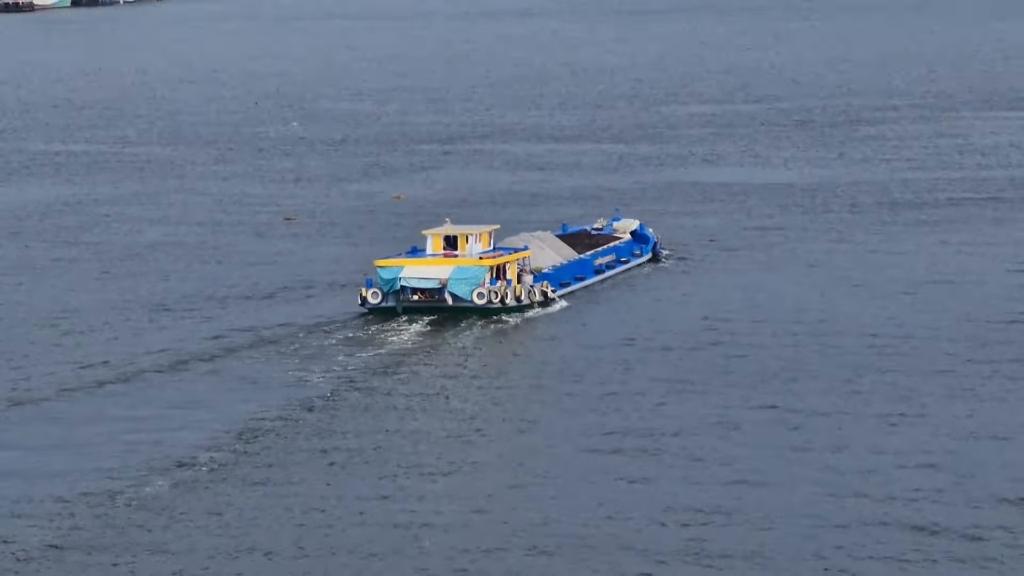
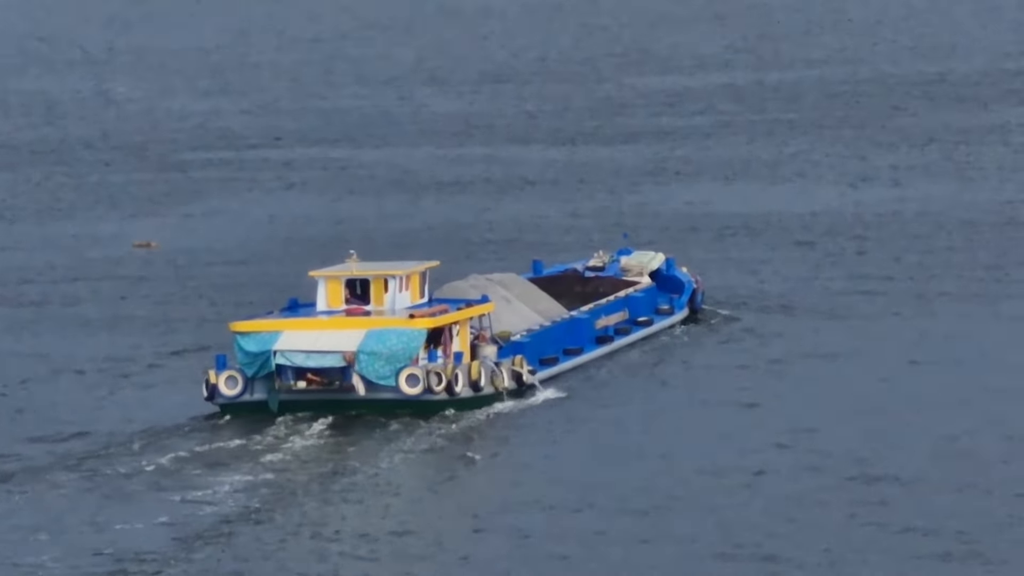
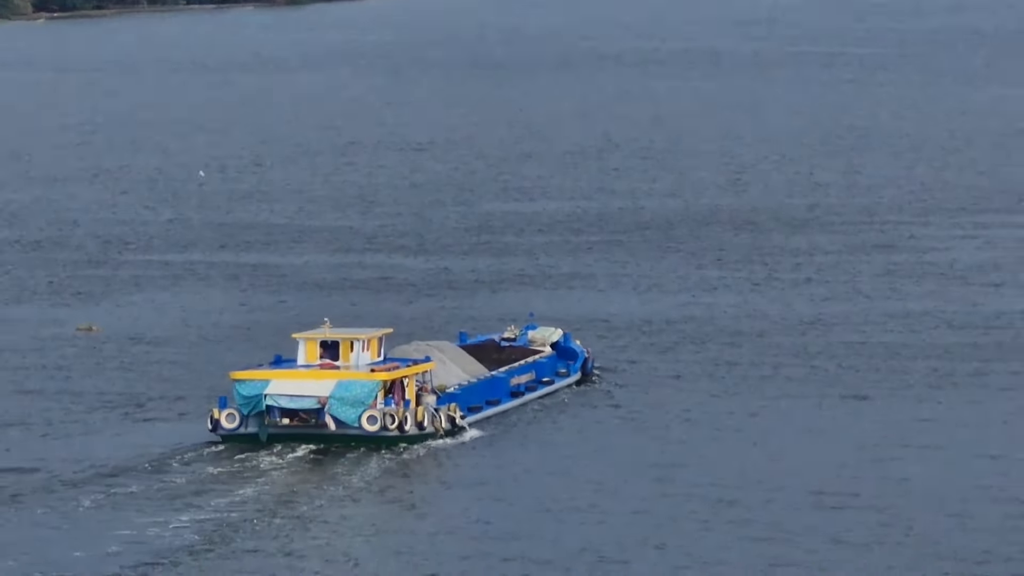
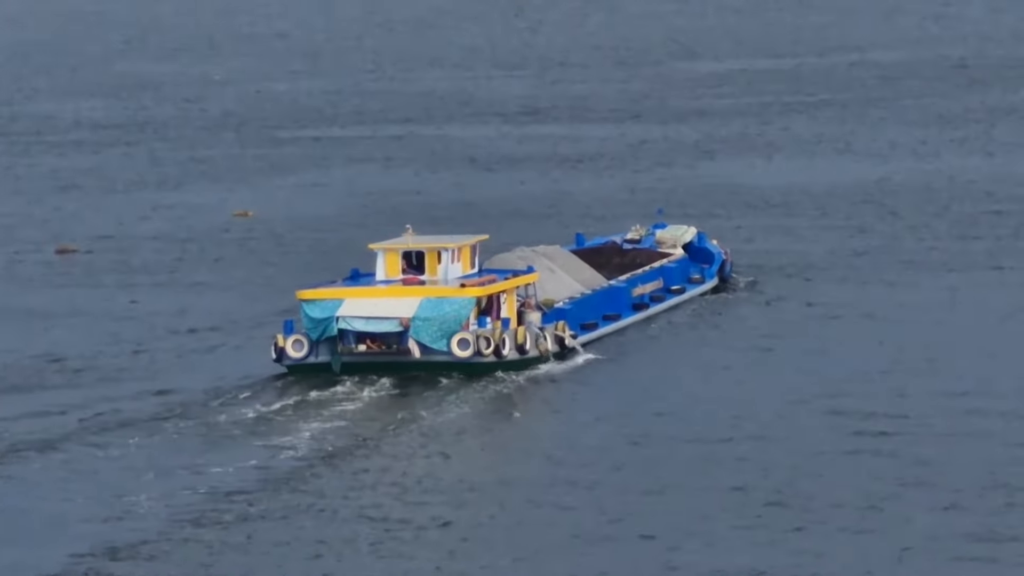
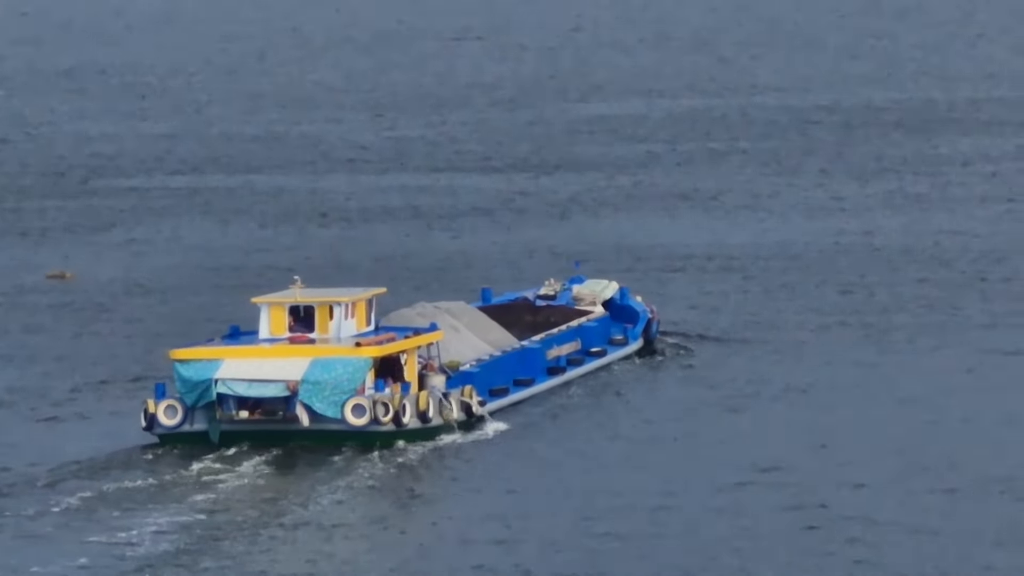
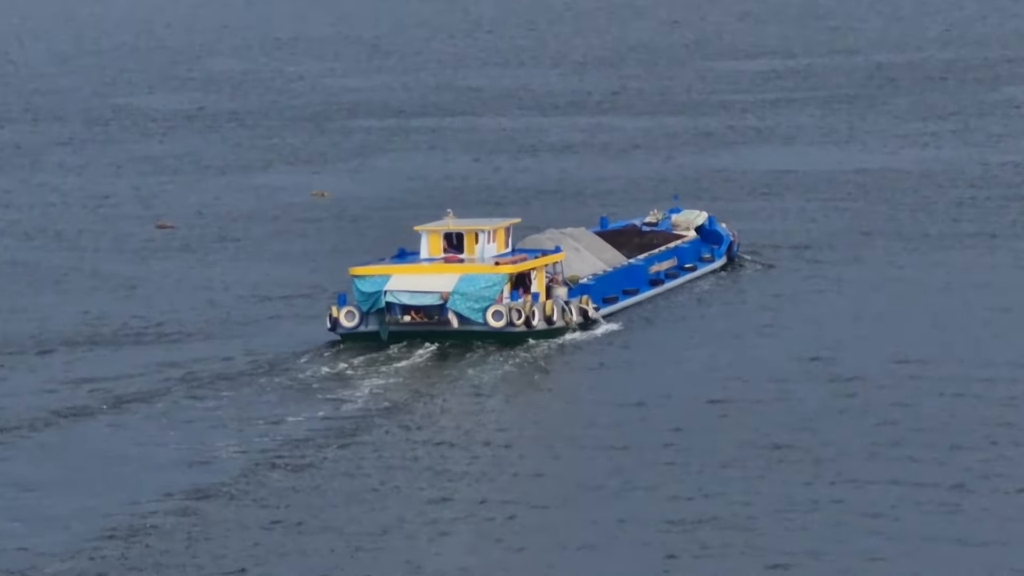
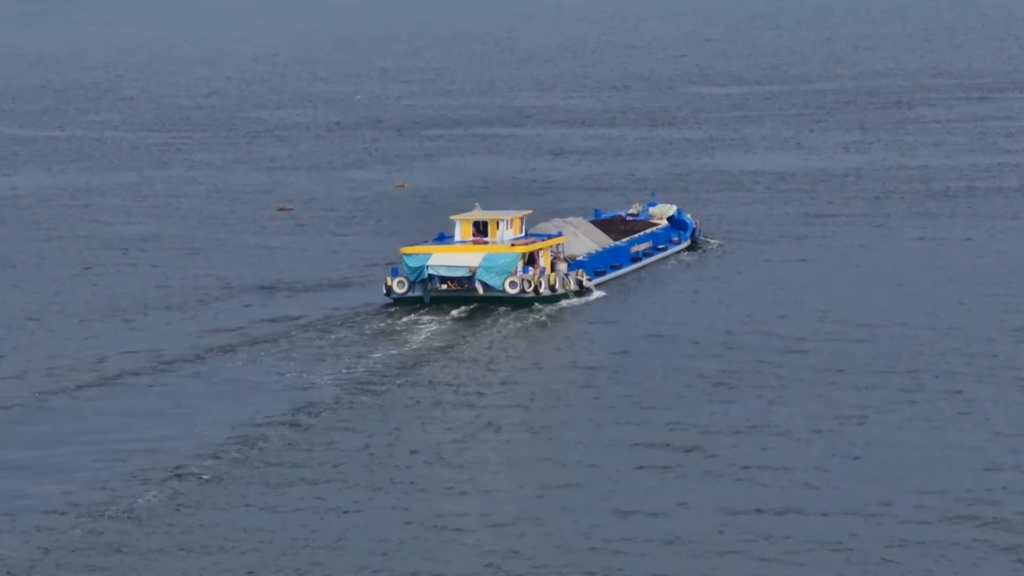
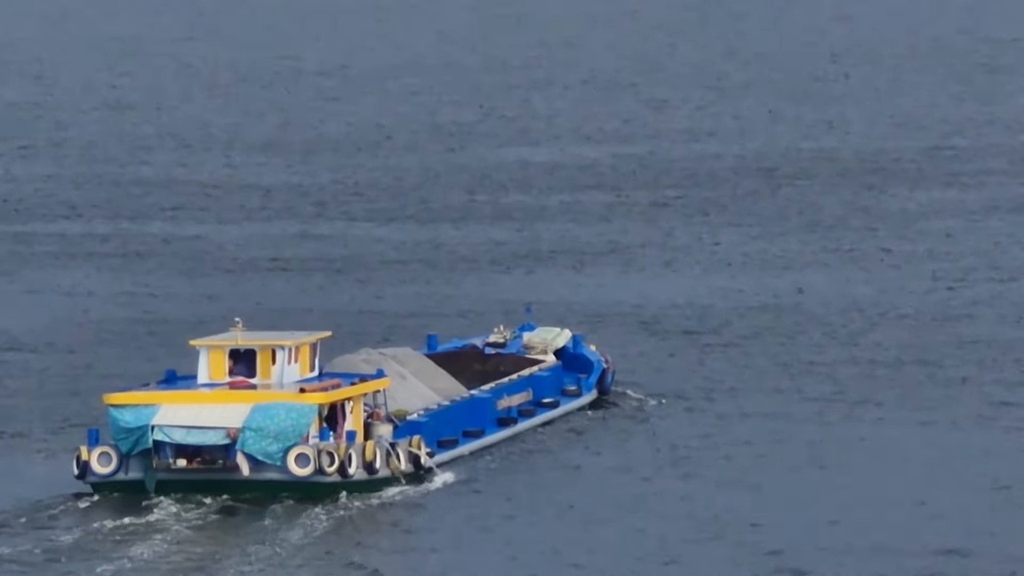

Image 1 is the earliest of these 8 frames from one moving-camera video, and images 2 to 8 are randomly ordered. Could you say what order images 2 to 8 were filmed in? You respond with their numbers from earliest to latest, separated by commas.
7, 6, 4, 2, 5, 8, 3
